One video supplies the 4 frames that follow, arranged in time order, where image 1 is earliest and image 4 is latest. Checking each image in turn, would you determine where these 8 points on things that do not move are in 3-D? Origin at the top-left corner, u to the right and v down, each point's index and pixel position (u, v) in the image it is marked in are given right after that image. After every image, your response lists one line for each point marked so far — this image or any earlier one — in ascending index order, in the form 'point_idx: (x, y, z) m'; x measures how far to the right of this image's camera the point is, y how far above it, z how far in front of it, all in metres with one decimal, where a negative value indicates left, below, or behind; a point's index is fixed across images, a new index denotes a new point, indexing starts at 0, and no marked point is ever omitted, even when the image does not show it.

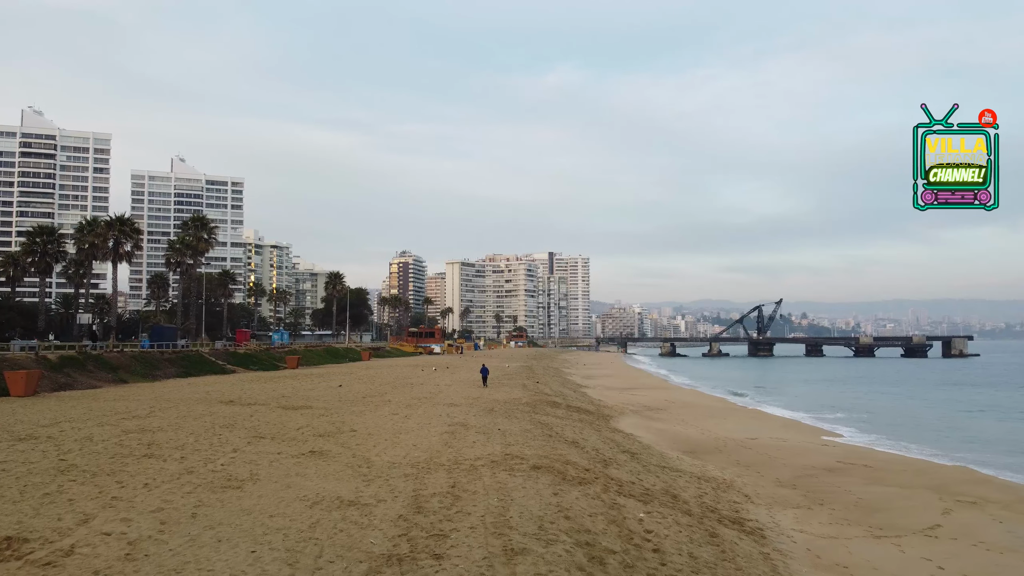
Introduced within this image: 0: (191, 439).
0: (-8.8, -4.1, +15.6) m
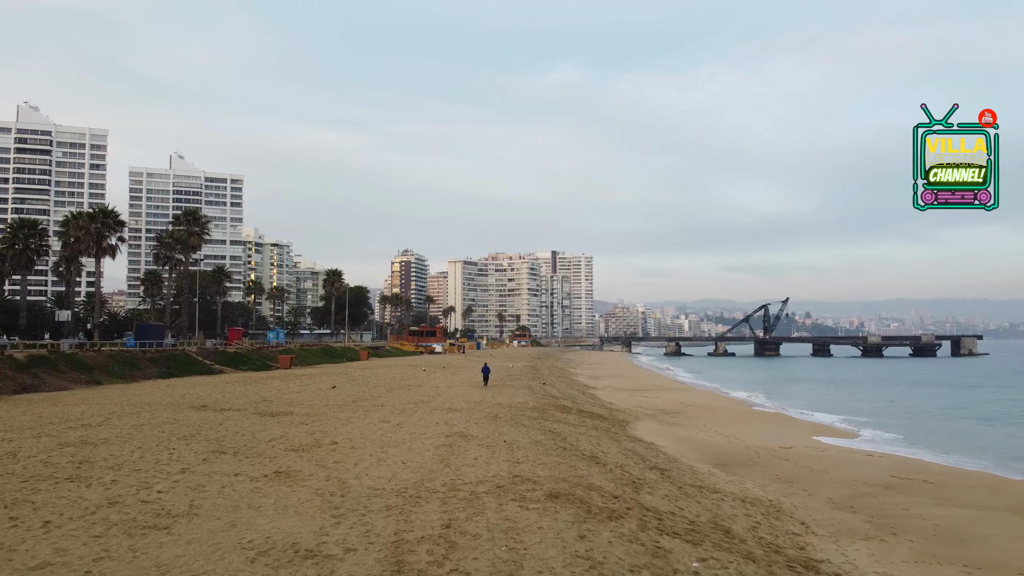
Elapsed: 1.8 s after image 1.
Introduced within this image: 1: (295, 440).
0: (-8.6, -3.8, +13.0) m
1: (-5.8, -4.1, +15.2) m
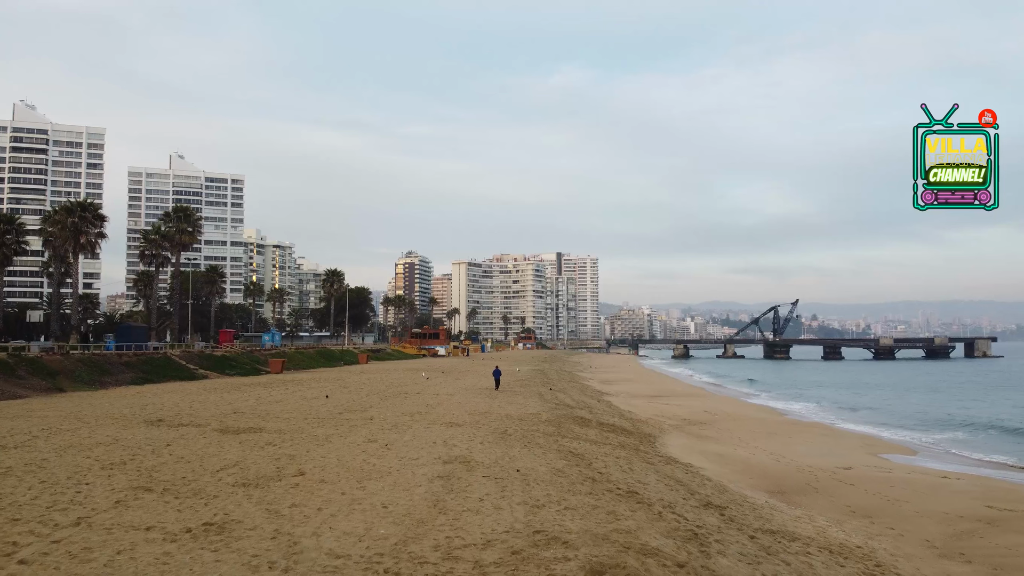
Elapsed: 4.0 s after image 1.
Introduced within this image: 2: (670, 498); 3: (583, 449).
0: (-8.3, -3.6, +9.8) m
1: (-5.5, -3.8, +12.0) m
2: (+3.3, -4.4, +11.9) m
3: (+2.0, -4.5, +15.9) m
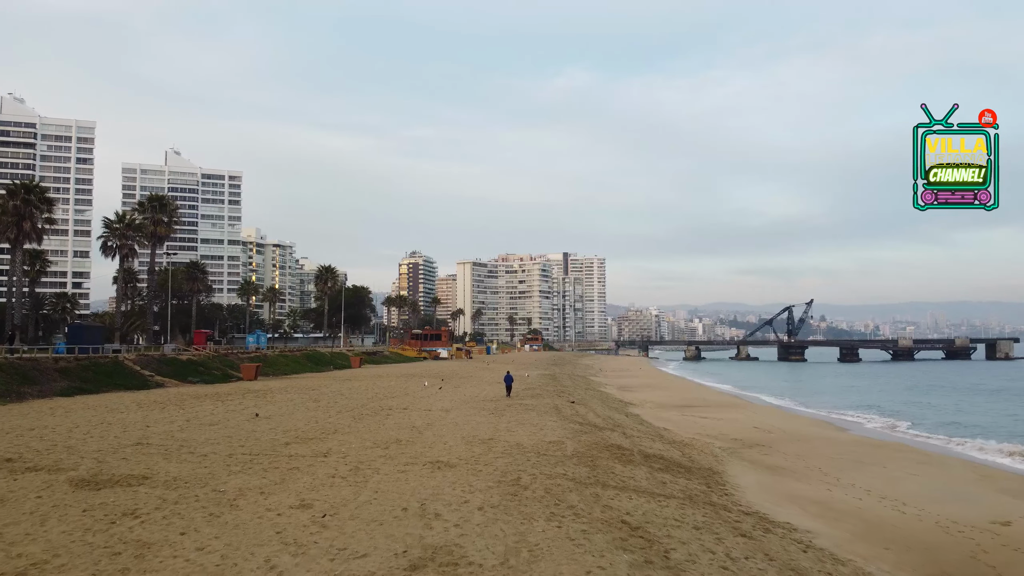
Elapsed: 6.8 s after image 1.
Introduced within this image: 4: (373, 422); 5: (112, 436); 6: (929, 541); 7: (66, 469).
0: (-8.0, -3.1, +4.1) m
1: (-5.2, -3.3, +6.3) m
2: (+3.6, -3.9, +6.1) m
3: (+2.3, -4.0, +10.1) m
4: (-4.7, -4.5, +19.1) m
5: (-10.7, -4.0, +15.5) m
6: (+9.0, -5.5, +12.4) m
7: (-9.1, -3.7, +11.8) m
